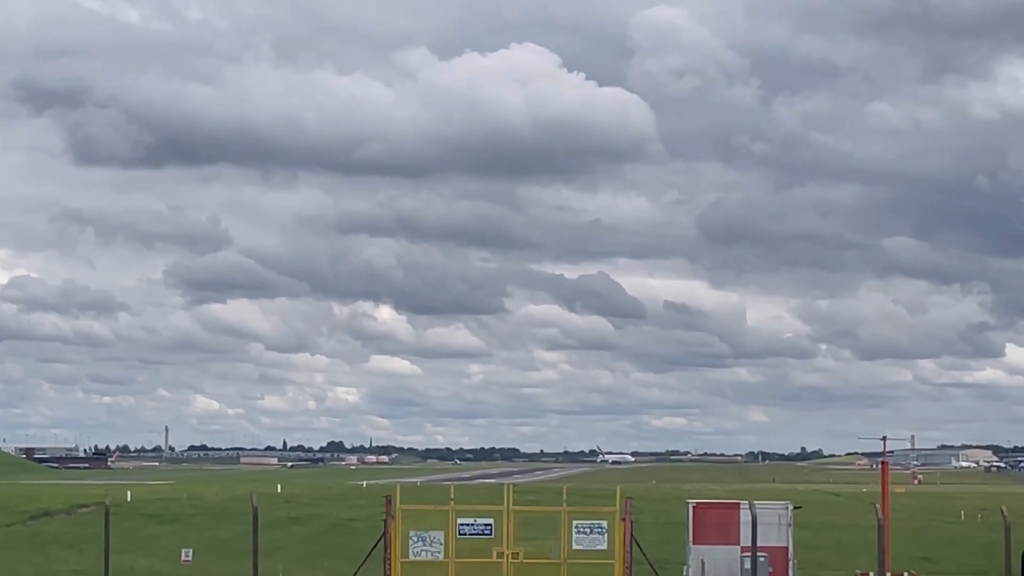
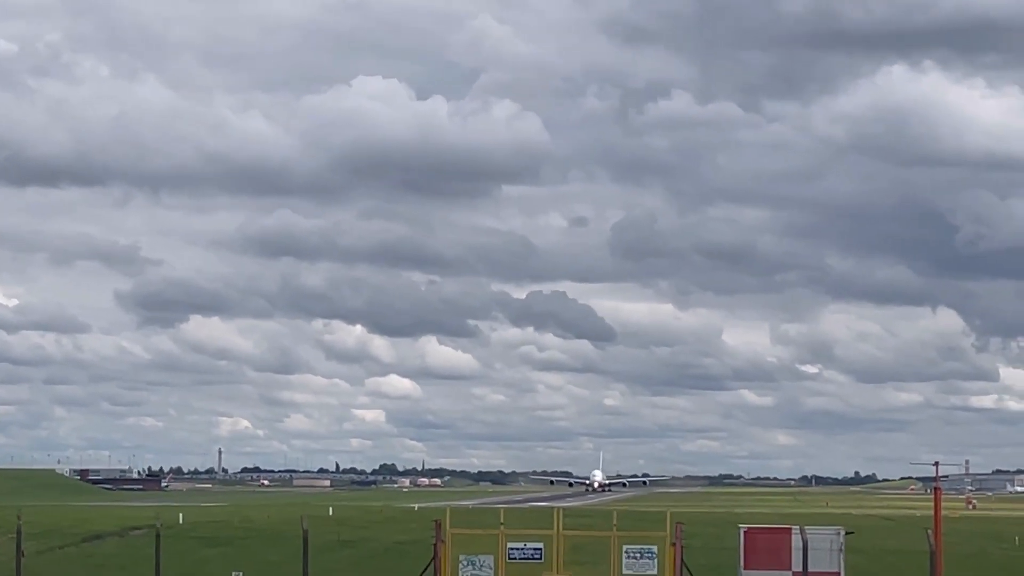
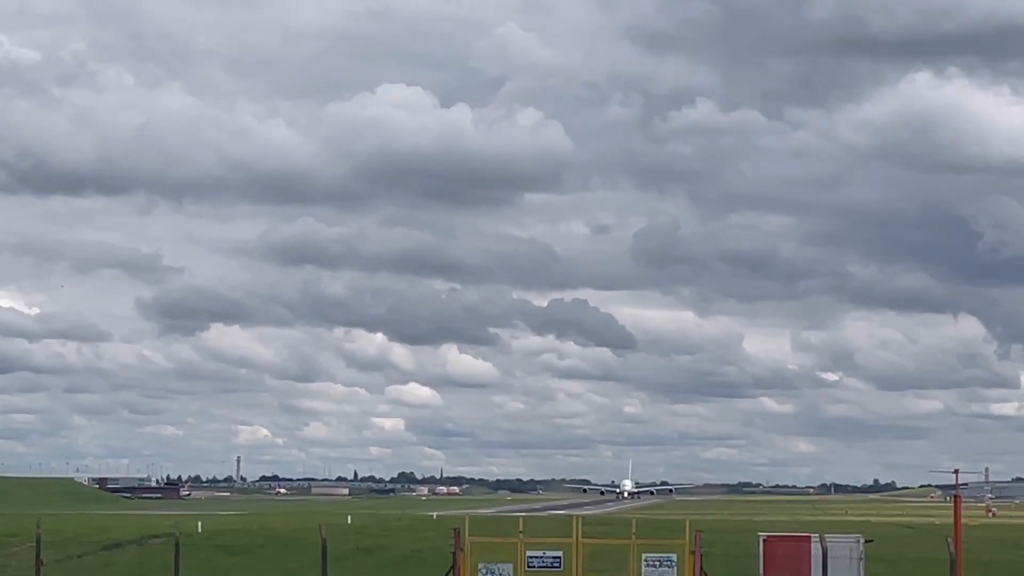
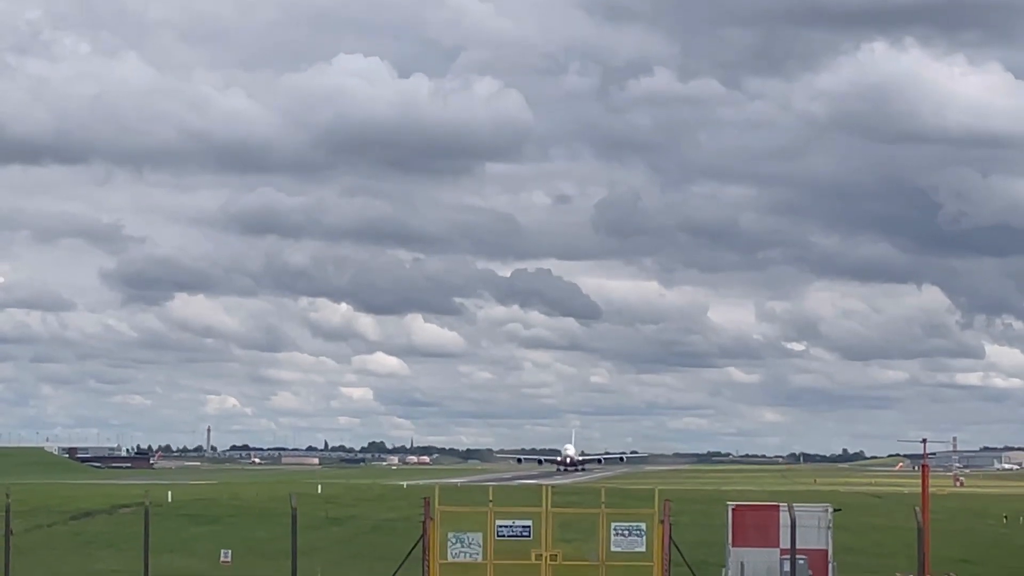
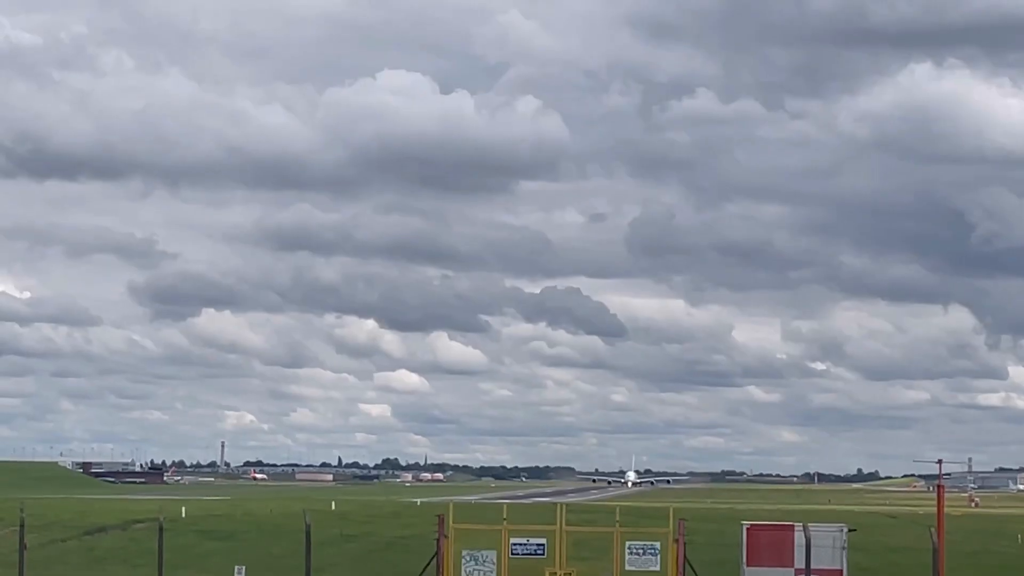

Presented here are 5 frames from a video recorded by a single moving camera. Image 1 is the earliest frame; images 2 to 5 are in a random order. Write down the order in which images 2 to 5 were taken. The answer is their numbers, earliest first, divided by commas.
5, 3, 2, 4
